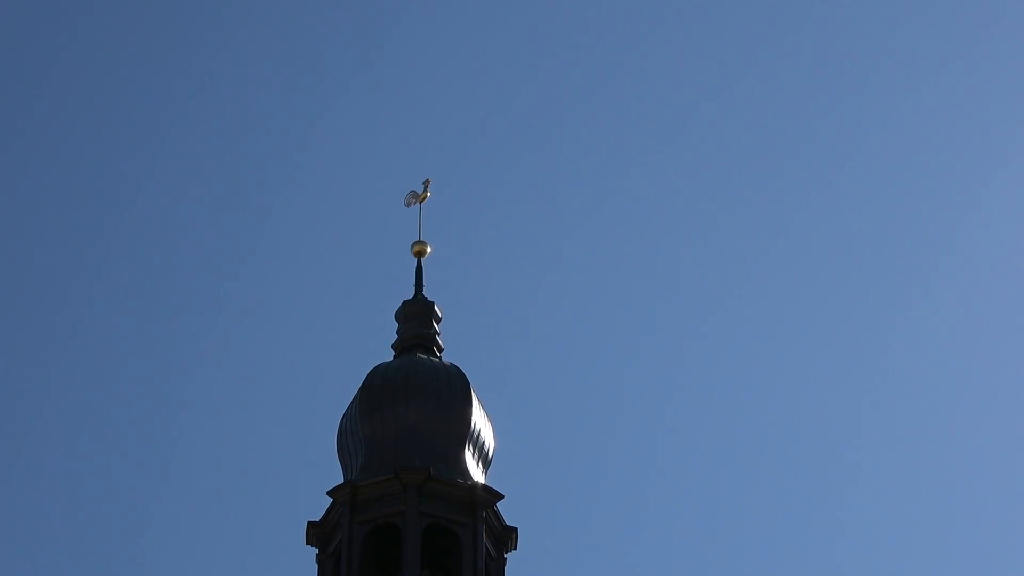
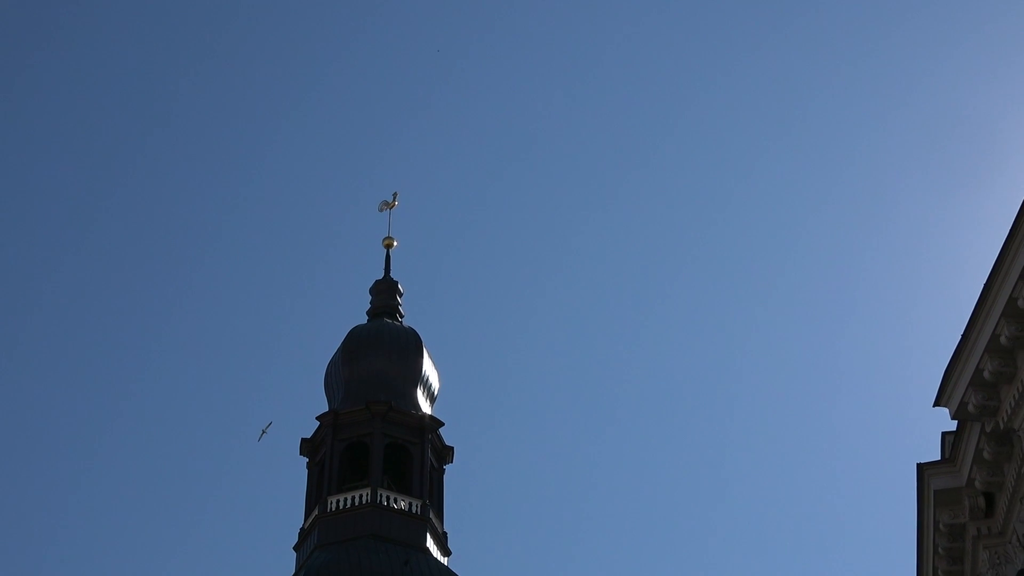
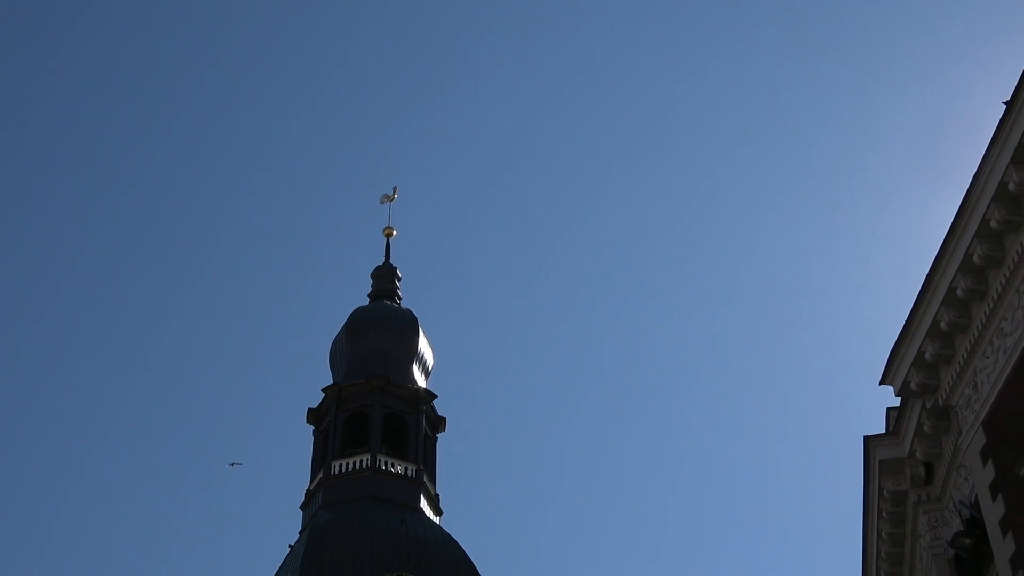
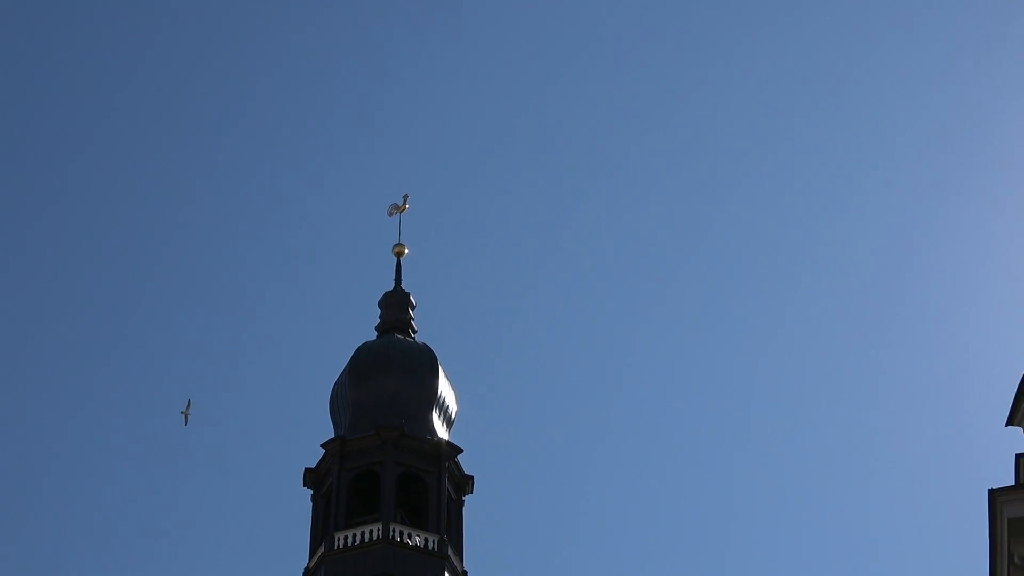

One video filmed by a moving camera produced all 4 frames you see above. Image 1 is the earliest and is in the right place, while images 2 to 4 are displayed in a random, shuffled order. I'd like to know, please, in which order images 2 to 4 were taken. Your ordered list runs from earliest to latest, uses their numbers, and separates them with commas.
4, 2, 3
